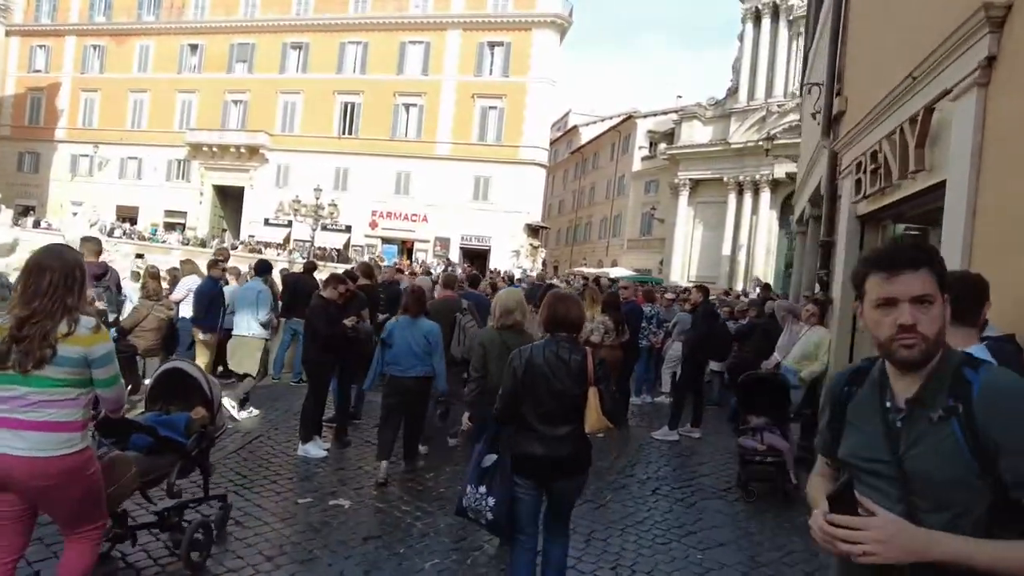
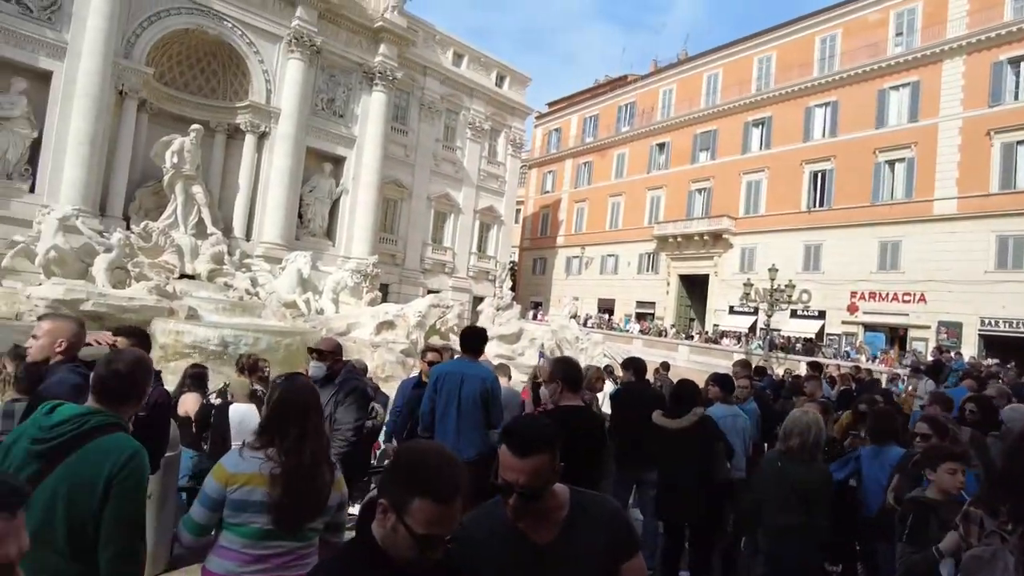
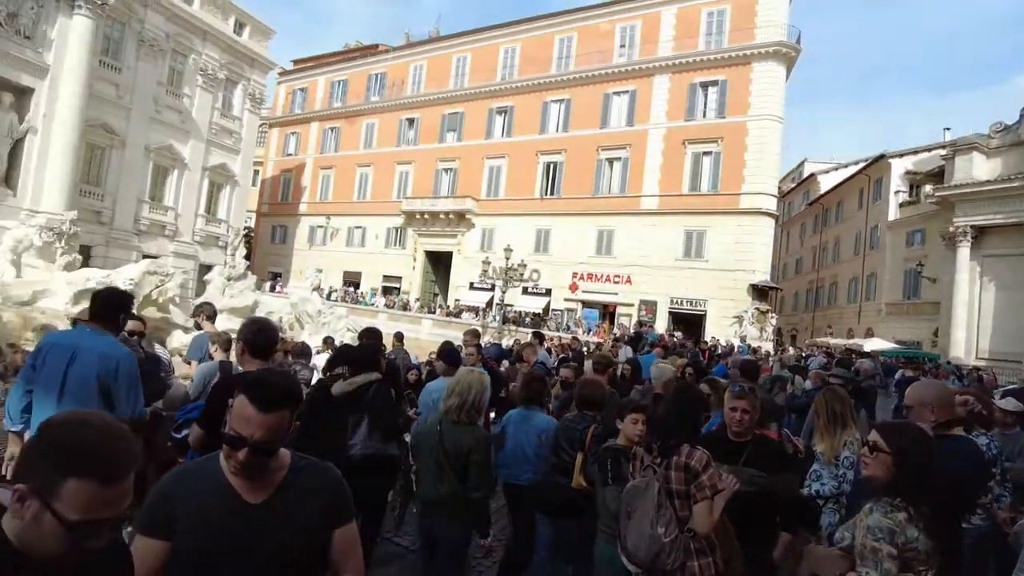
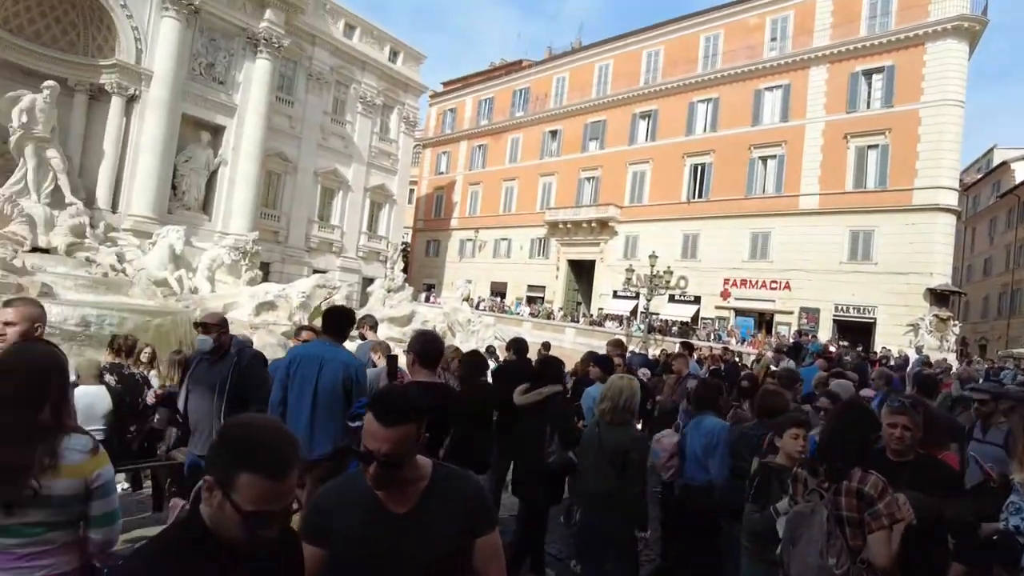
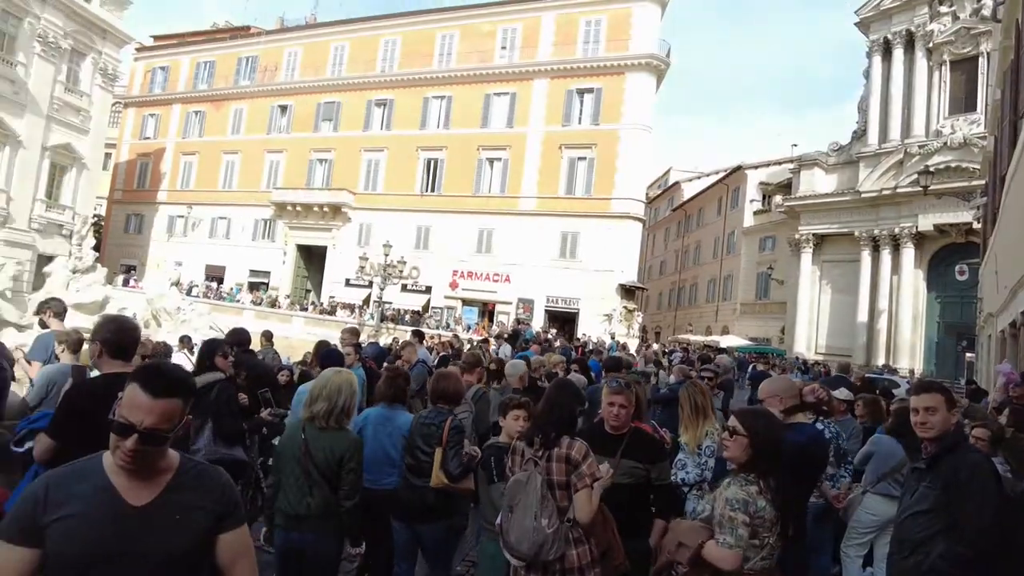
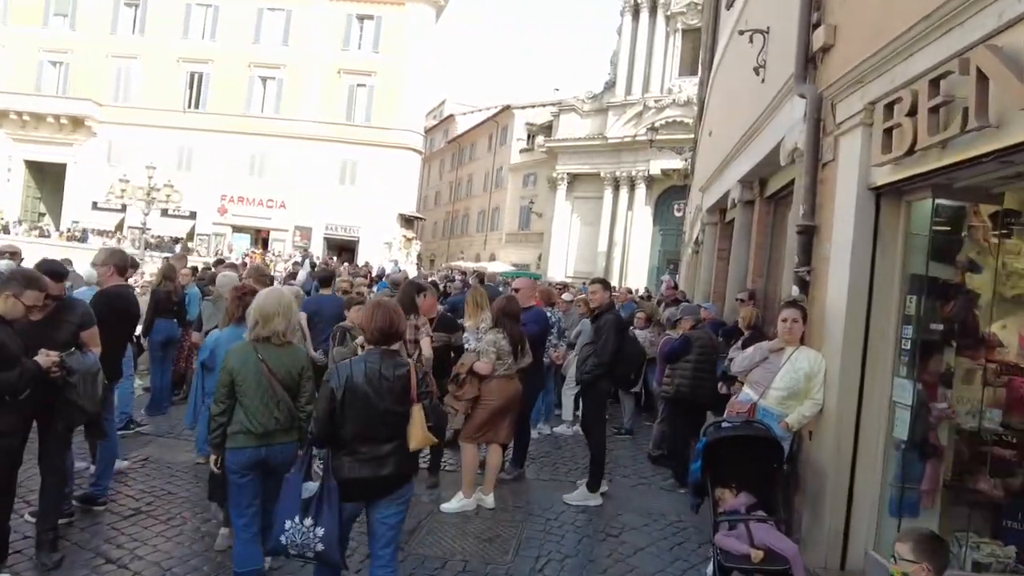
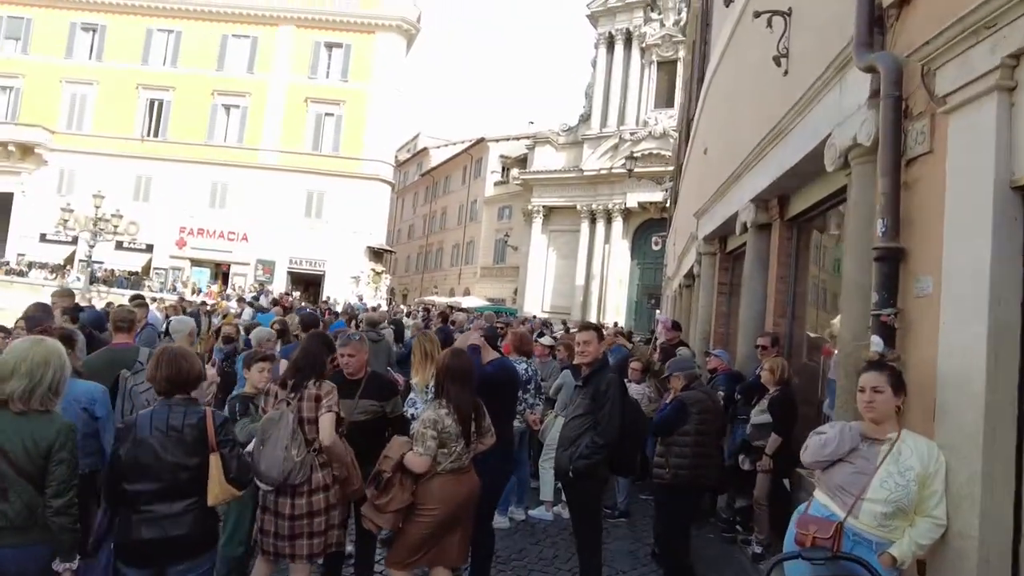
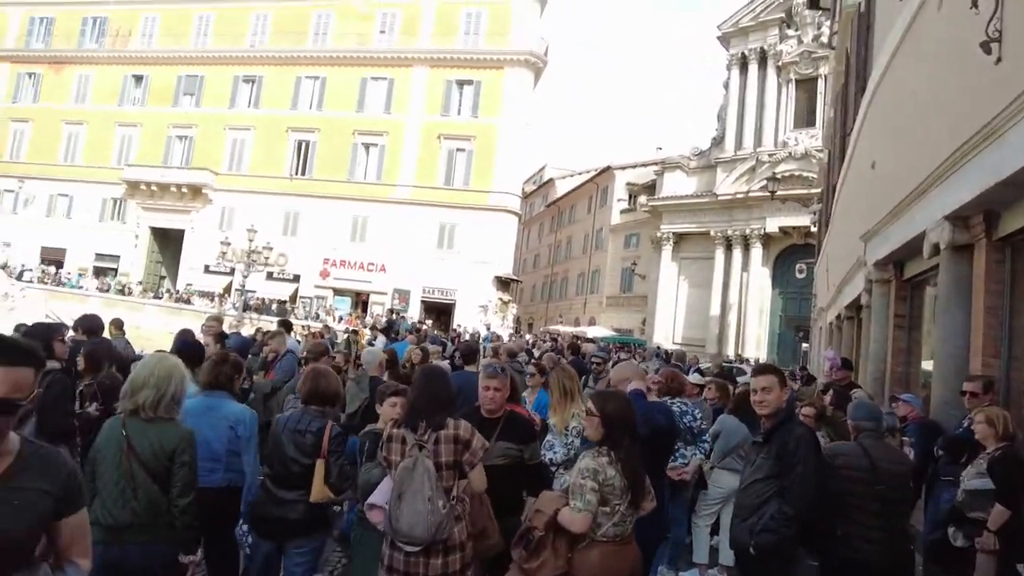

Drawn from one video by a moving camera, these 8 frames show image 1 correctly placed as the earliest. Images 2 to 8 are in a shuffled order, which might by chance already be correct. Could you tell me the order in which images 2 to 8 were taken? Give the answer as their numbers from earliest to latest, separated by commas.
6, 7, 8, 5, 3, 4, 2
